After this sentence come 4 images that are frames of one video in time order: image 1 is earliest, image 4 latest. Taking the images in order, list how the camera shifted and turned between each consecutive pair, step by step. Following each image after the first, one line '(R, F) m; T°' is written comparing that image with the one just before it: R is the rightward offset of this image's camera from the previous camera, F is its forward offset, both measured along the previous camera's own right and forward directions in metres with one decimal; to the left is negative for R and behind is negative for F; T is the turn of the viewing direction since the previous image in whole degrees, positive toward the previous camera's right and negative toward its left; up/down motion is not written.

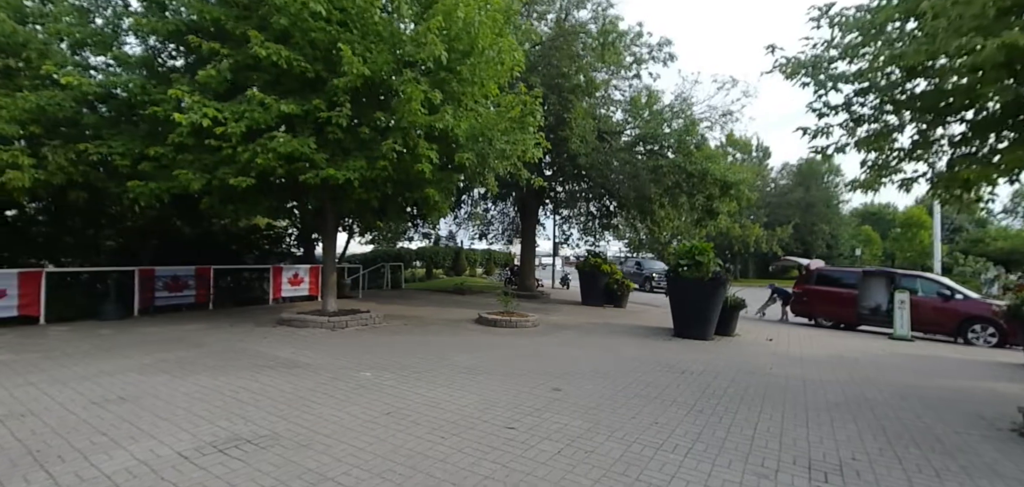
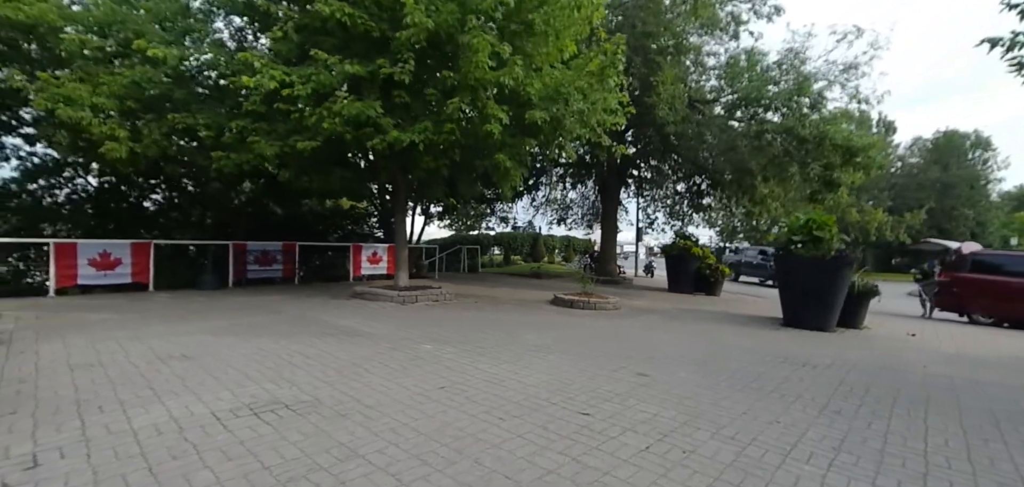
(0.0, +0.8) m; -10°
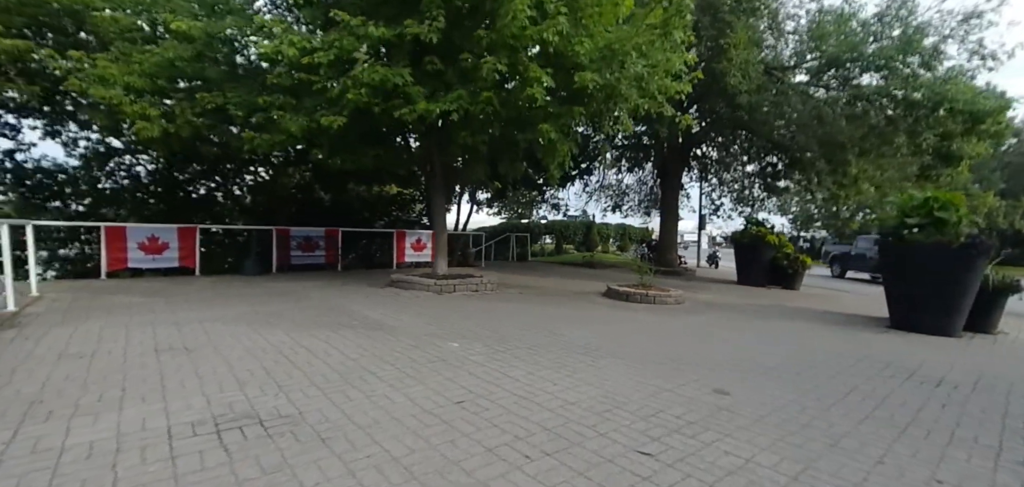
(+0.1, +0.9) m; -7°
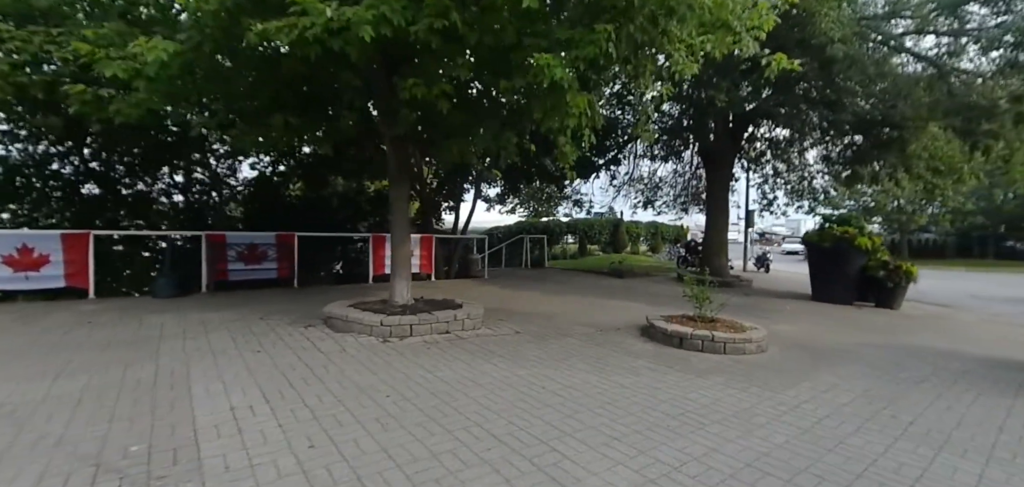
(+0.4, +3.1) m; -3°
